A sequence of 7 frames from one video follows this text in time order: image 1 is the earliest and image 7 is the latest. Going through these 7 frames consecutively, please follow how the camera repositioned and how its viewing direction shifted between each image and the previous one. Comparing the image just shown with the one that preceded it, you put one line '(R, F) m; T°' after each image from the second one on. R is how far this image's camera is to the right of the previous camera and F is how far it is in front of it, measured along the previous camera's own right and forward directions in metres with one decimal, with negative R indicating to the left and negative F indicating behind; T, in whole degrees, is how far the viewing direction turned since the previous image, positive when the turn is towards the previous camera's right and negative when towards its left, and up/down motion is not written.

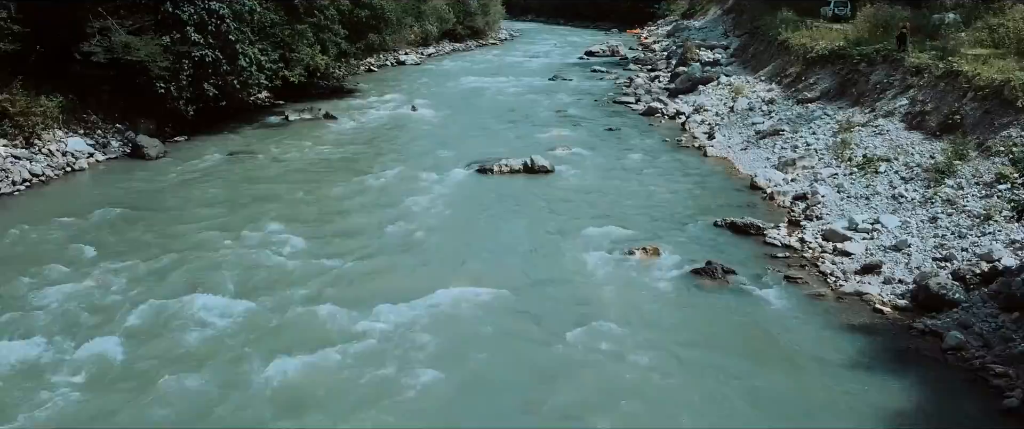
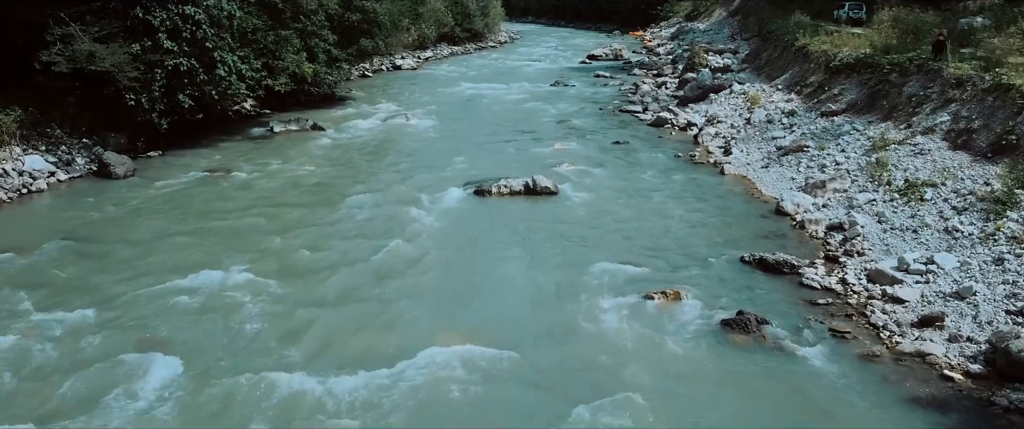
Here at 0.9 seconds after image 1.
(0.0, +1.5) m; 0°
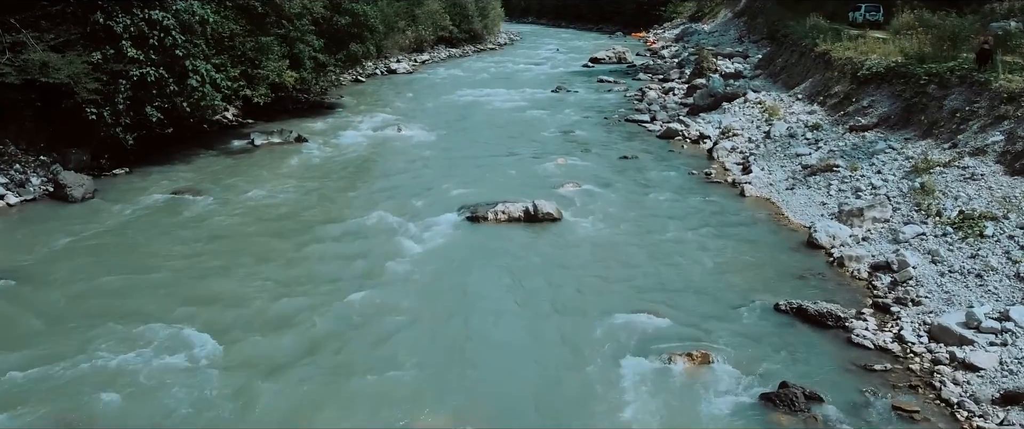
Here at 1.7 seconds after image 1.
(0.0, +1.6) m; 0°
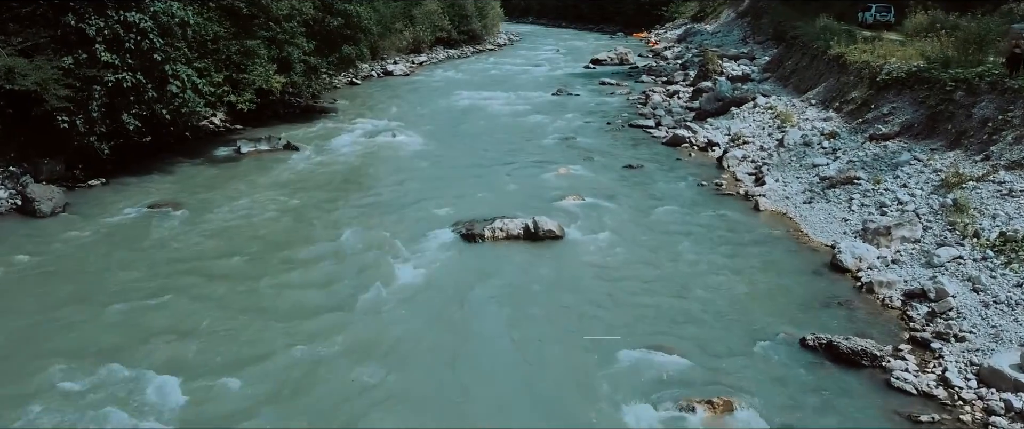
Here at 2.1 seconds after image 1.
(0.0, +1.0) m; 0°
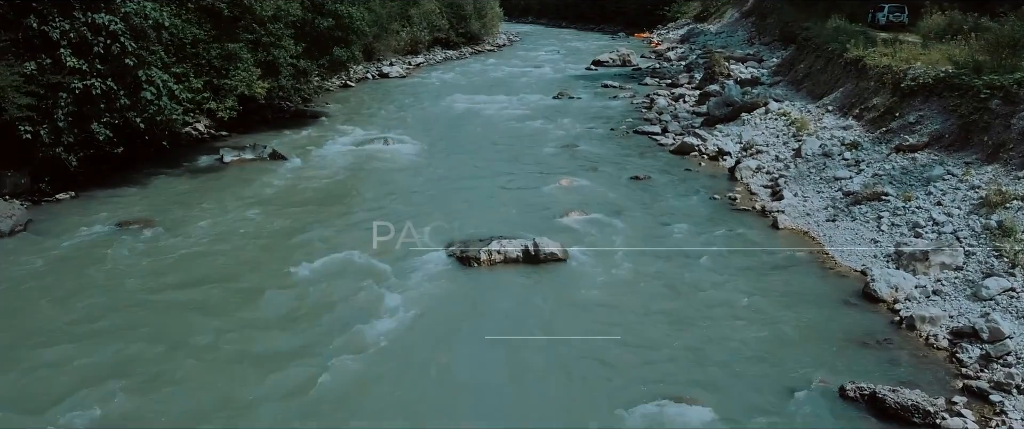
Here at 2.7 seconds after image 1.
(0.0, +1.1) m; 0°
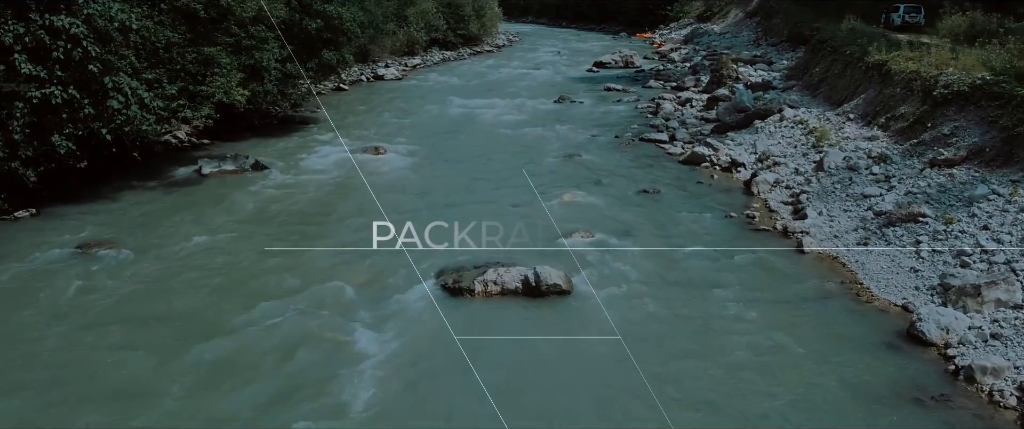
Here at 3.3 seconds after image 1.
(0.0, +1.2) m; 0°
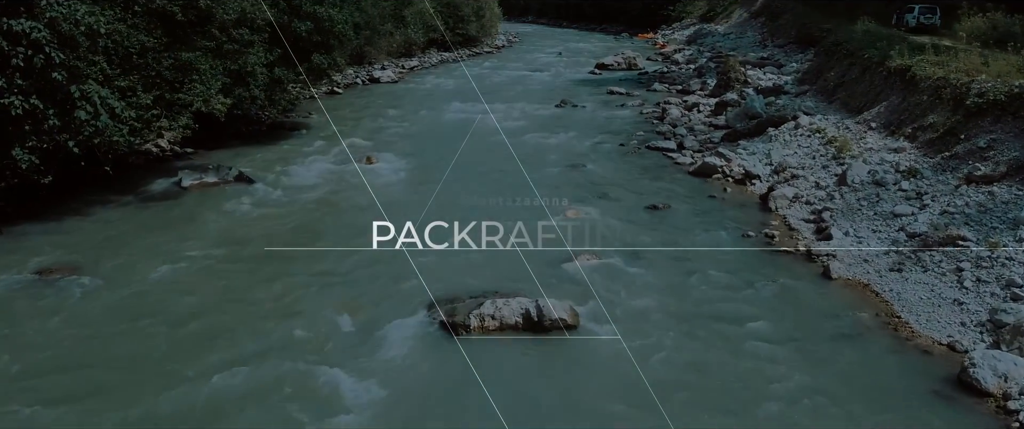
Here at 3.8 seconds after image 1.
(0.0, +1.1) m; 0°
